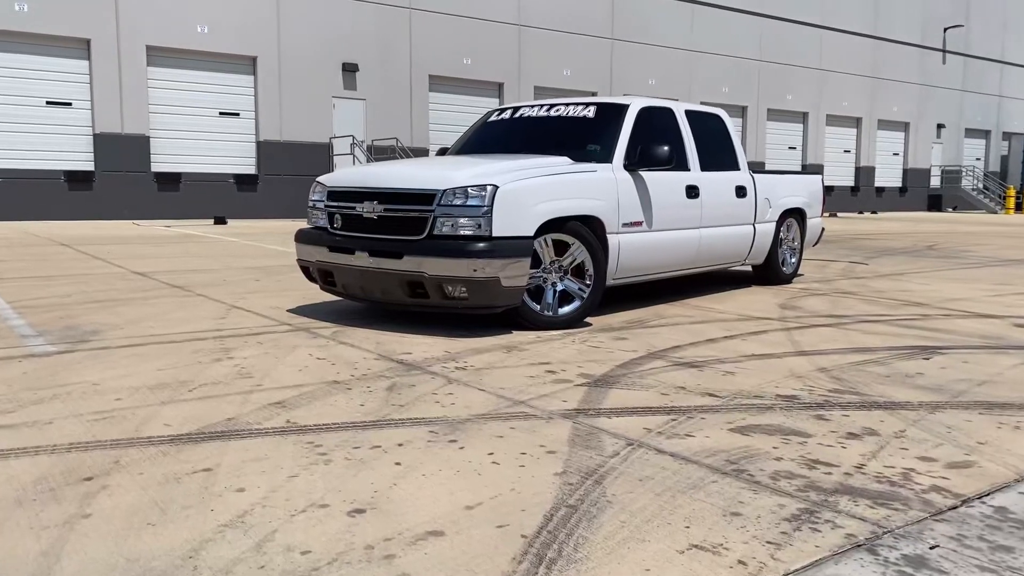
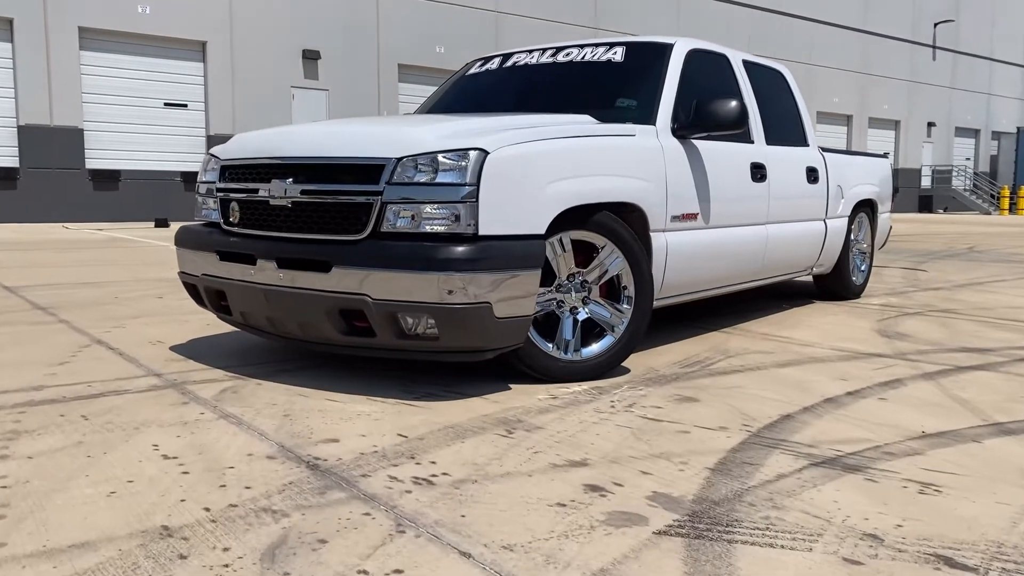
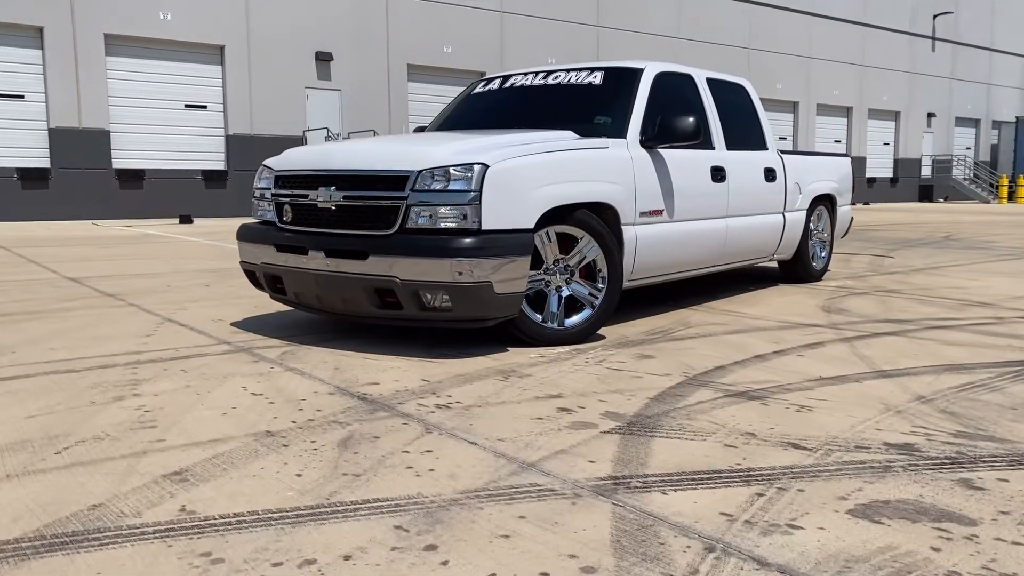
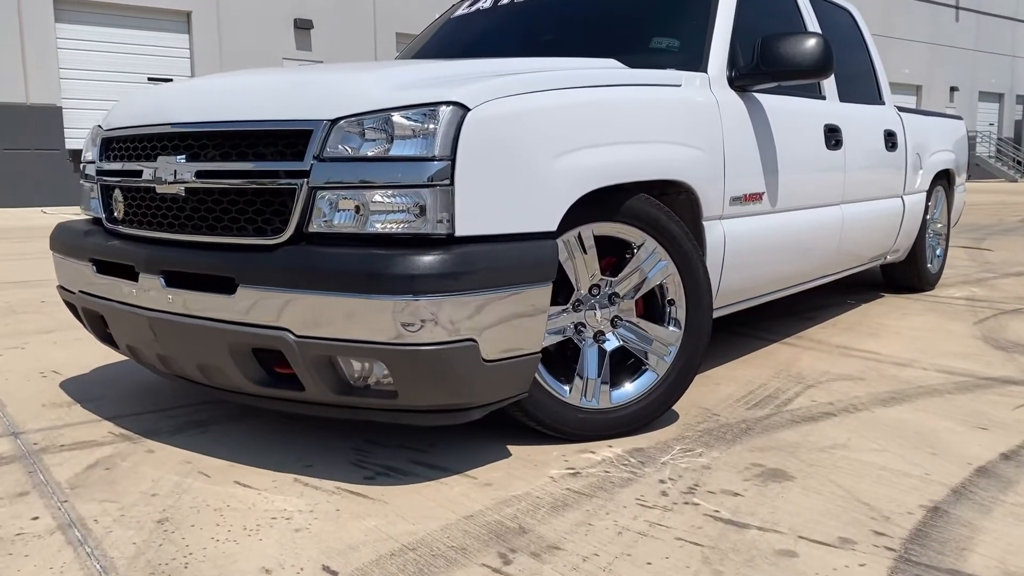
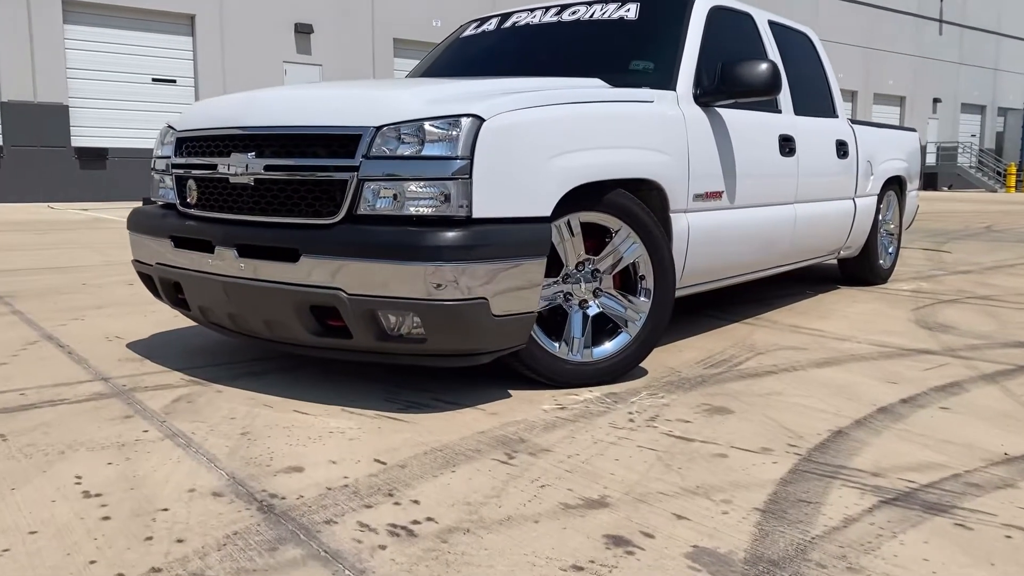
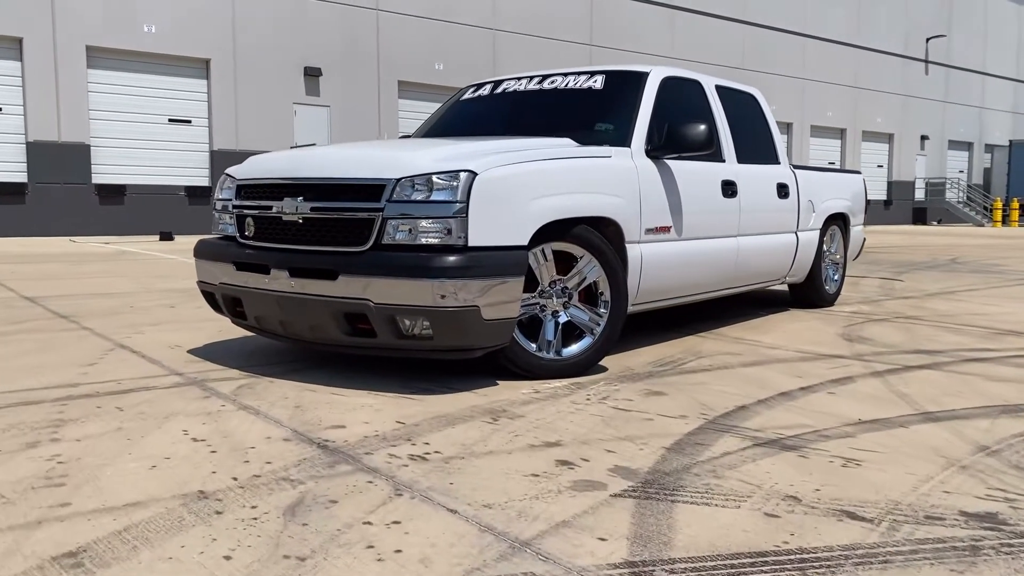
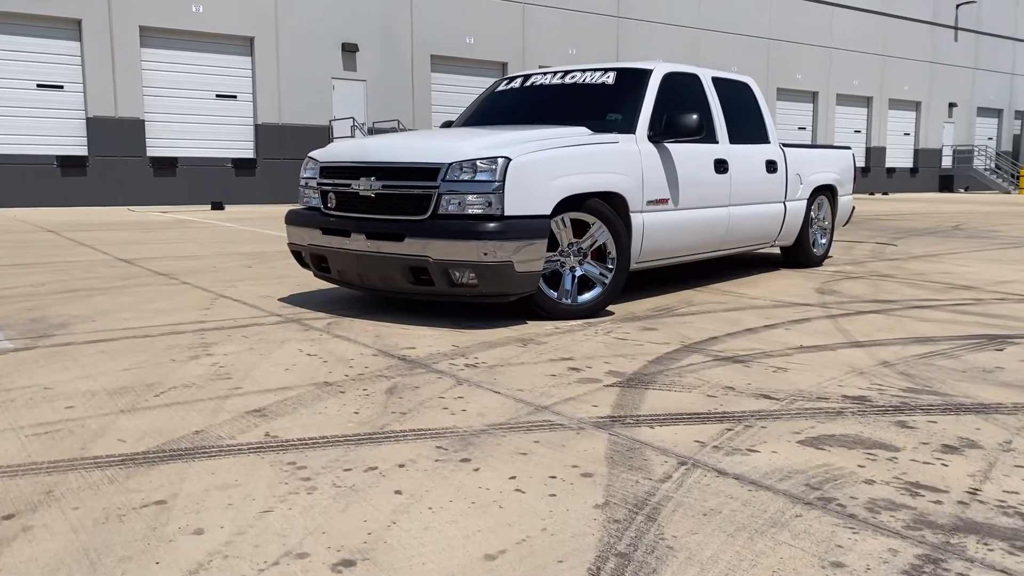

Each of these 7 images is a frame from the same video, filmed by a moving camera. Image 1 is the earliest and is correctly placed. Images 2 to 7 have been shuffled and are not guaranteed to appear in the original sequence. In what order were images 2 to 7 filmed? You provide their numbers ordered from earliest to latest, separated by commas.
7, 3, 6, 2, 5, 4
